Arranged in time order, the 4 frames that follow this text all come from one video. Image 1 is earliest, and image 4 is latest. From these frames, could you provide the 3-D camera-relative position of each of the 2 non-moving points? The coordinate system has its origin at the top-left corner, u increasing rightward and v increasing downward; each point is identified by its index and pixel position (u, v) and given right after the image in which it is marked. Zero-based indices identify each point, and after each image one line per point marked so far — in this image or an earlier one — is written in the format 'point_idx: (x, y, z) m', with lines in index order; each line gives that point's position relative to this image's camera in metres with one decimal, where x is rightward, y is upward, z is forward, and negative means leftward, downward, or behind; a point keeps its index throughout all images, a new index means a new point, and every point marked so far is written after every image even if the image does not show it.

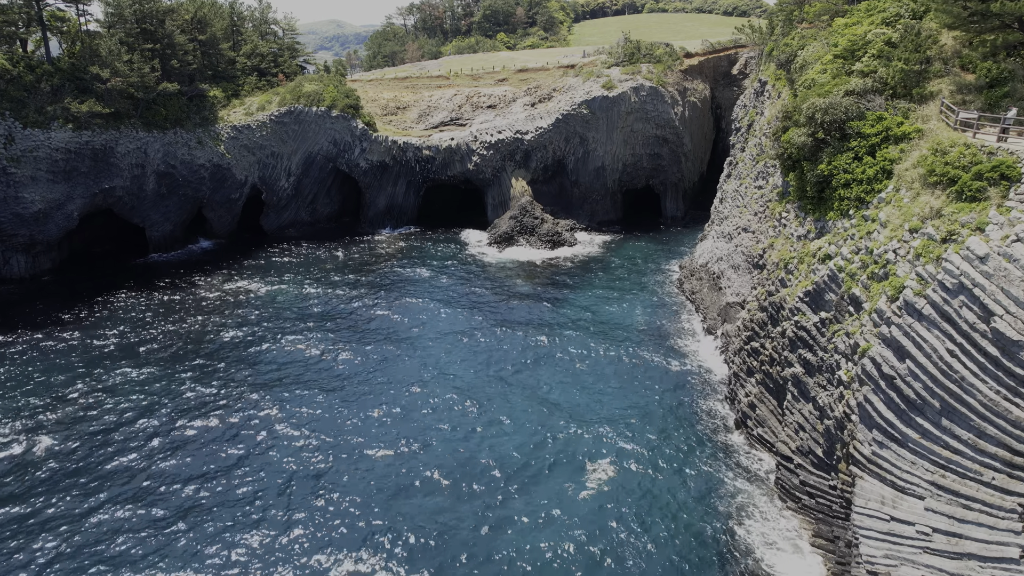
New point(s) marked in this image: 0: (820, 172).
0: (+9.7, +3.6, +17.8) m
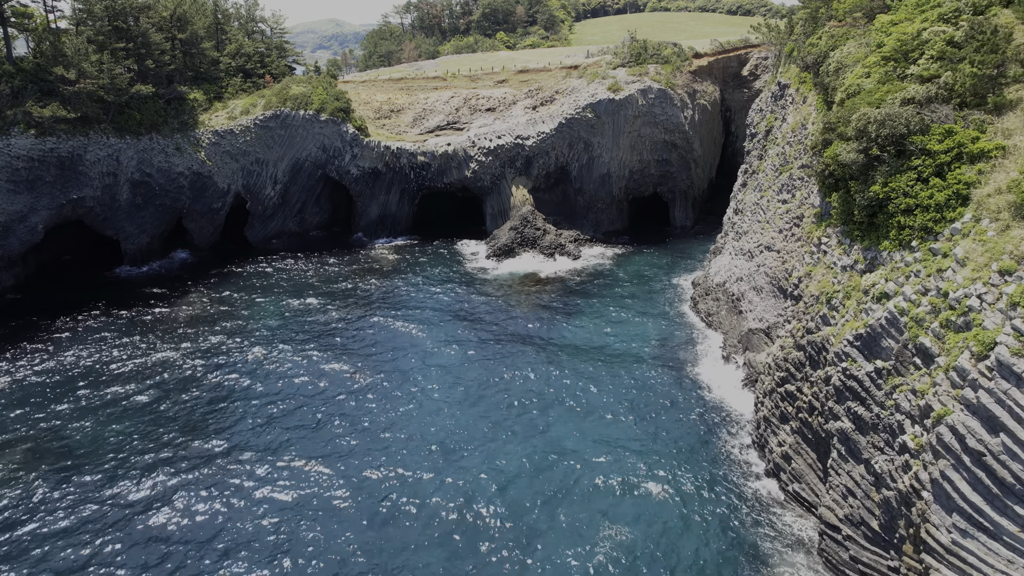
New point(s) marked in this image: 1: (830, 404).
0: (+9.7, +2.5, +15.2) m
1: (+8.9, -3.2, +15.8) m
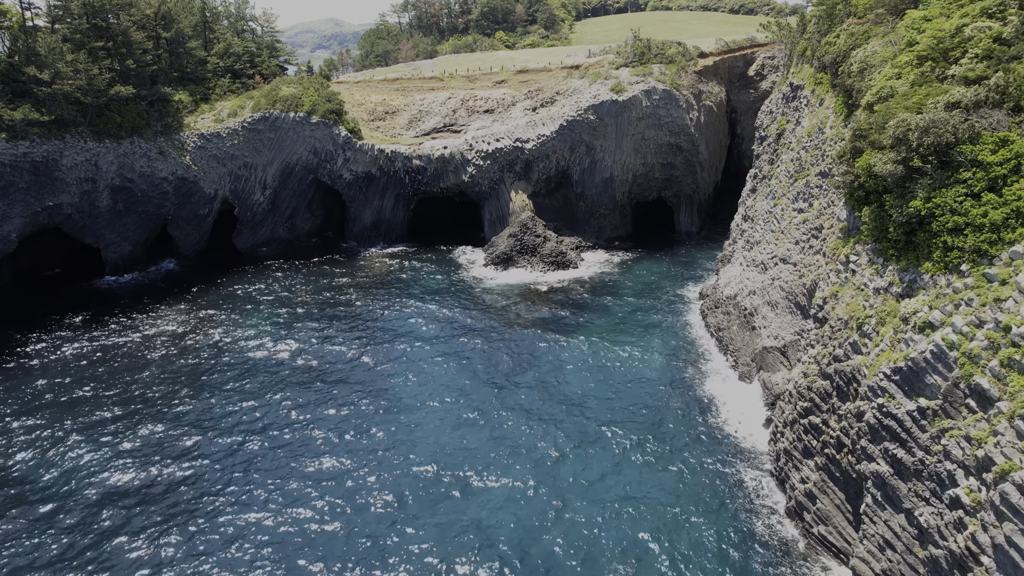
0: (+9.7, +1.9, +13.6) m
1: (+8.8, -3.9, +14.2) m
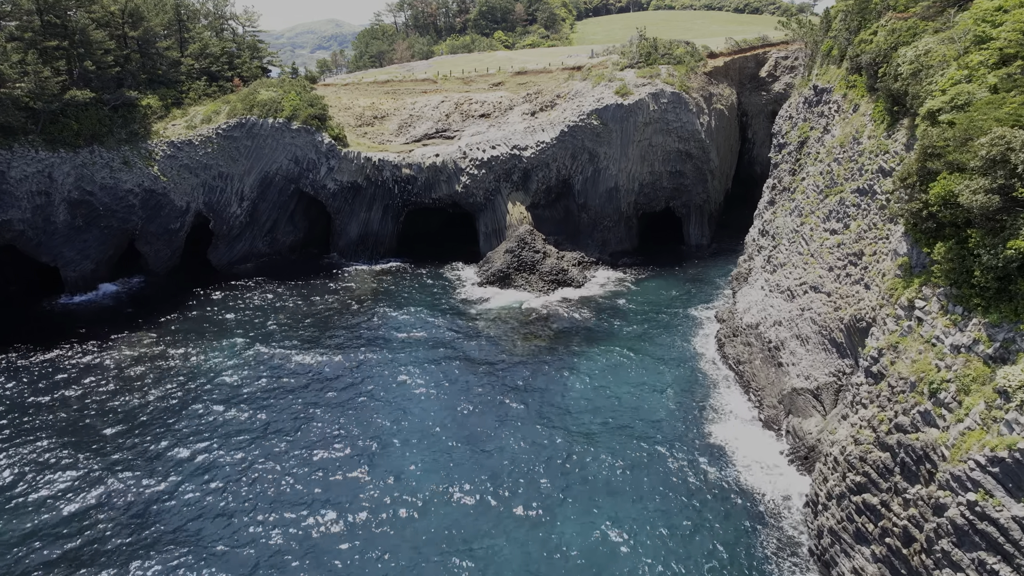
0: (+9.4, +0.7, +10.6) m
1: (+8.6, -5.1, +11.2) m
